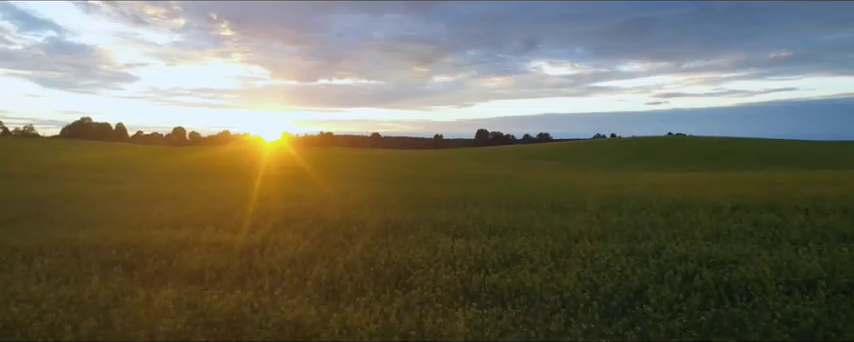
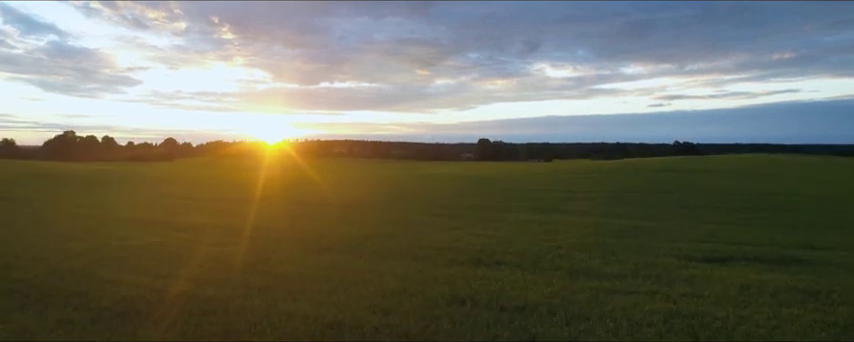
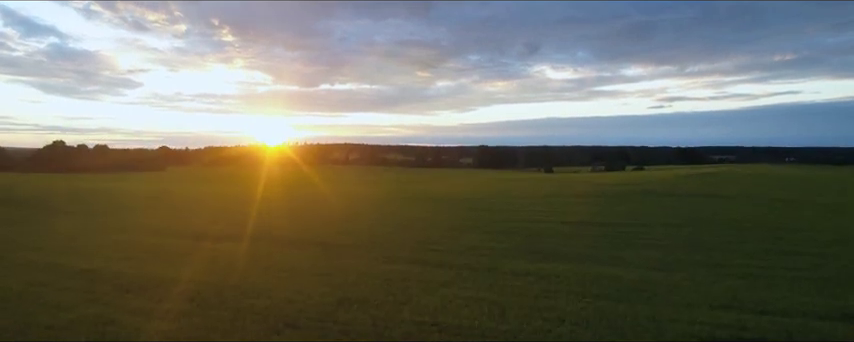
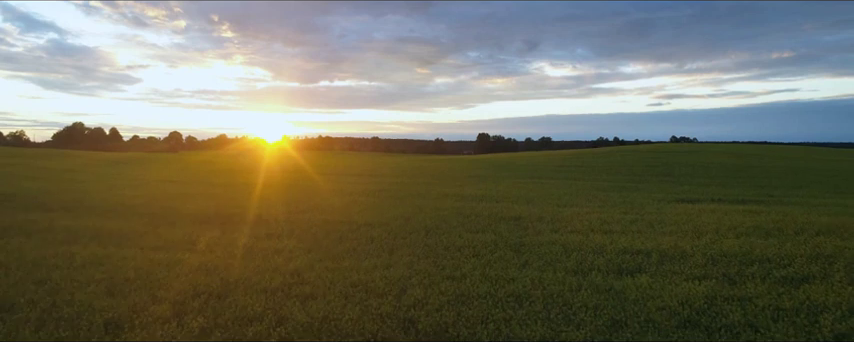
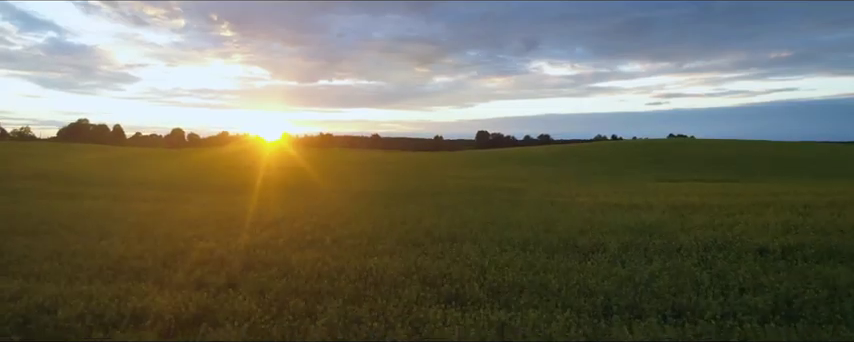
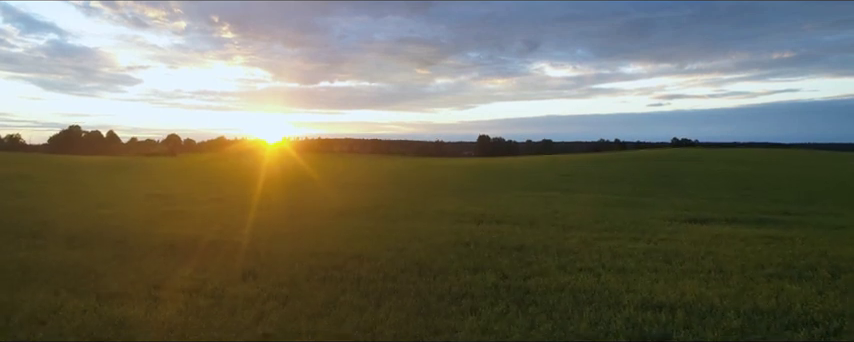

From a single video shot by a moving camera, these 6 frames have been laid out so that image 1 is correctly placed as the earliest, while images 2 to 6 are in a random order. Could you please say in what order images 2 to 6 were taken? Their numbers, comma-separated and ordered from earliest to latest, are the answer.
5, 4, 6, 2, 3
